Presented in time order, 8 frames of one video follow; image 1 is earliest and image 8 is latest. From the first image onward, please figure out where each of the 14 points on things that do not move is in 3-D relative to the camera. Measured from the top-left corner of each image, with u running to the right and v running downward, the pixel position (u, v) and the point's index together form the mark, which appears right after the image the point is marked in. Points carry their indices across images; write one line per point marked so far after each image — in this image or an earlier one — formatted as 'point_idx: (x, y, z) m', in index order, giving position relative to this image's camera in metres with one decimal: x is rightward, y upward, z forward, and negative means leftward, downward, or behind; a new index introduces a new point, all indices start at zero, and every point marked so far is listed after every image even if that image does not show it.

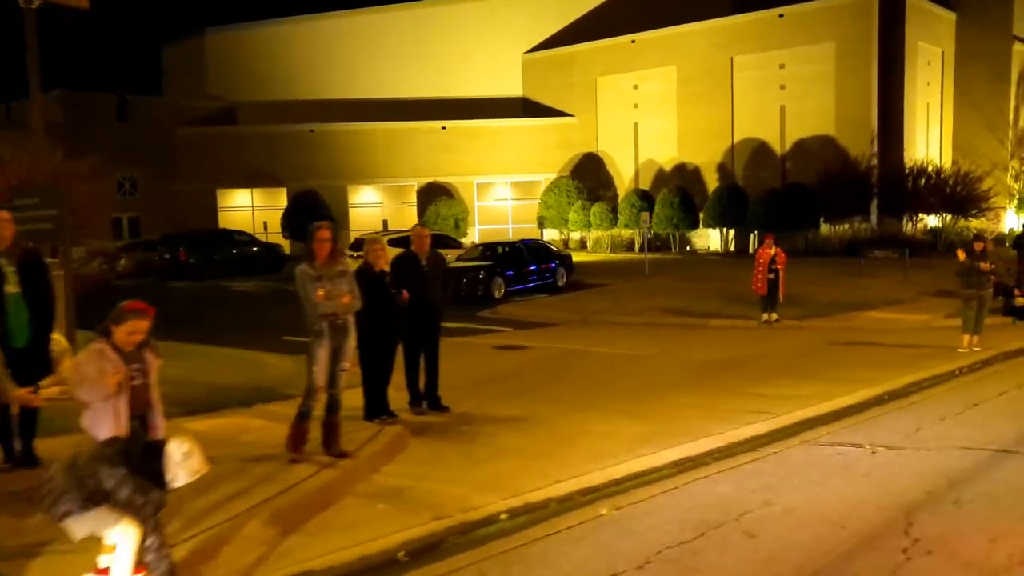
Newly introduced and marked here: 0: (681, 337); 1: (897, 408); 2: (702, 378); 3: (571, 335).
0: (+3.3, -0.9, +17.1) m
1: (+4.2, -1.3, +9.5) m
2: (+2.6, -1.2, +11.9) m
3: (+1.2, -0.9, +17.4) m
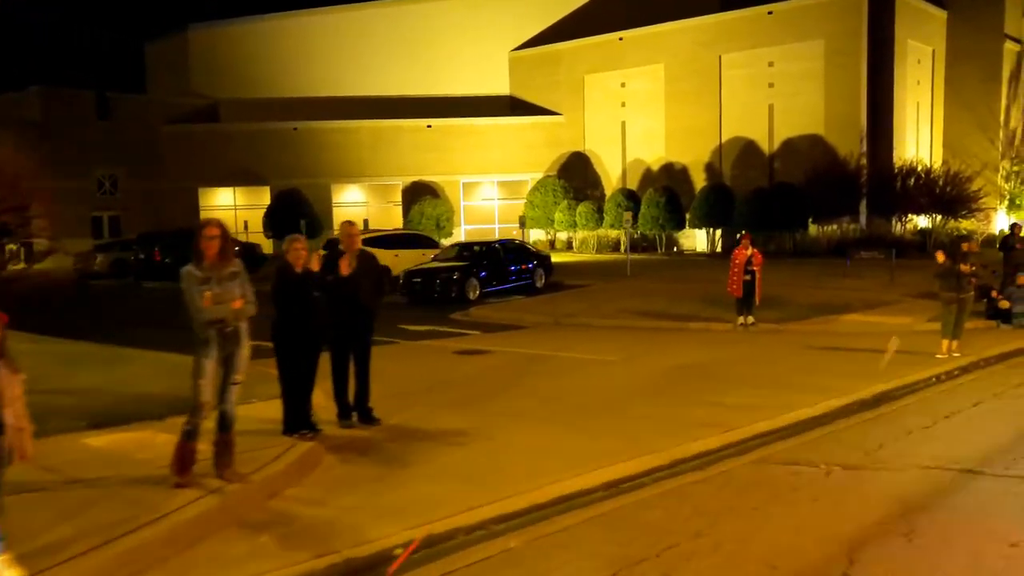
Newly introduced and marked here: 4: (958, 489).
0: (+2.7, -1.0, +16.5) m
1: (+3.5, -1.4, +8.8) m
2: (+1.9, -1.3, +11.3) m
3: (+0.5, -1.0, +16.7) m
4: (+3.2, -1.5, +6.2) m
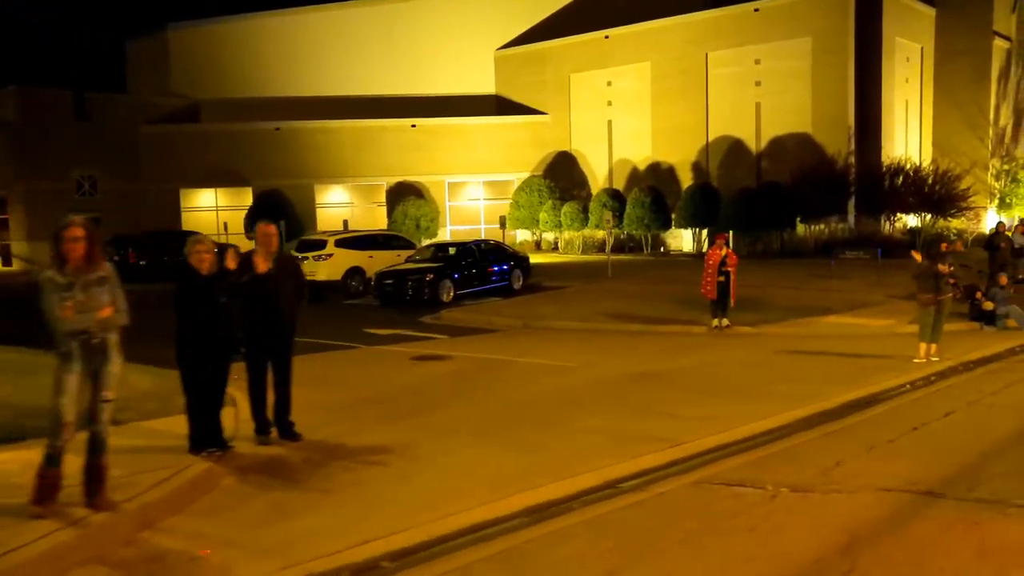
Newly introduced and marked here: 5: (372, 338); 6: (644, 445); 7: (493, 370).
0: (+2.0, -1.0, +15.9) m
1: (+2.9, -1.4, +8.2) m
2: (+1.3, -1.3, +10.6) m
3: (-0.2, -1.0, +16.1) m
4: (+2.6, -1.5, +5.6) m
5: (-2.8, -1.0, +17.3) m
6: (+1.2, -1.4, +7.8) m
7: (-0.3, -1.2, +13.1) m
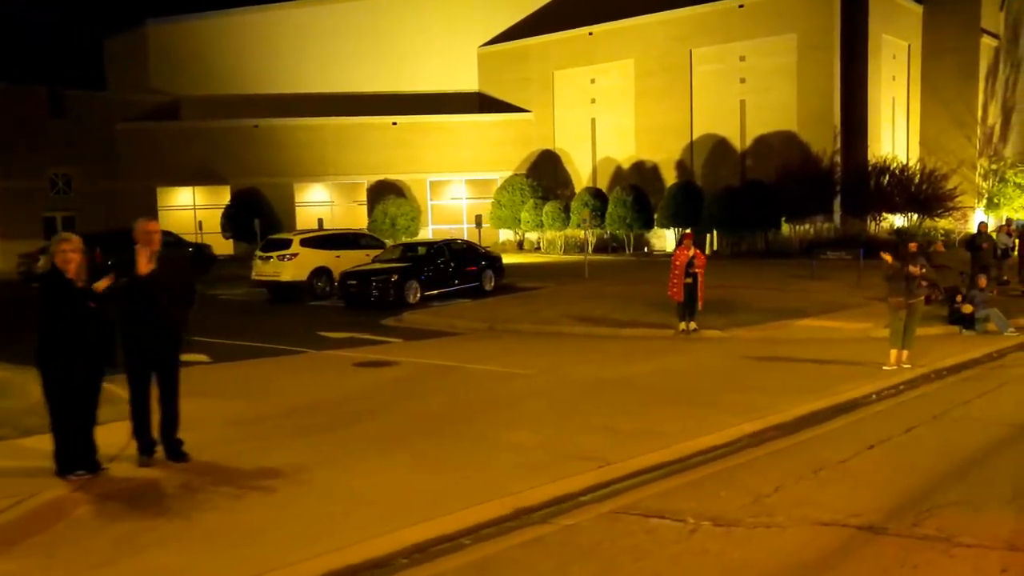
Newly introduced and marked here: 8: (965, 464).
0: (+1.2, -1.0, +15.1) m
1: (+2.2, -1.4, +7.5) m
2: (+0.5, -1.3, +9.9) m
3: (-0.9, -1.0, +15.3) m
4: (+1.9, -1.5, +4.9) m
5: (-3.6, -1.0, +16.5) m
6: (+0.5, -1.5, +7.0) m
7: (-1.0, -1.2, +12.3) m
8: (+3.6, -1.4, +6.9) m
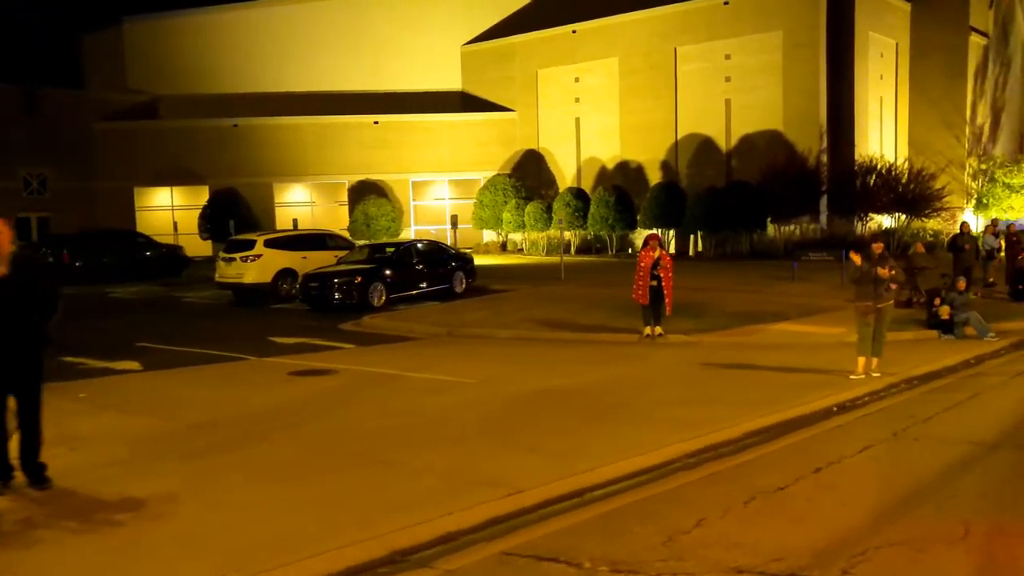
0: (+0.5, -1.1, +14.4) m
1: (+1.5, -1.5, +6.7) m
2: (-0.2, -1.4, +9.2) m
3: (-1.7, -1.1, +14.6) m
4: (+1.2, -1.6, +4.1) m
5: (-4.4, -1.1, +15.7) m
6: (-0.3, -1.5, +6.3) m
7: (-1.8, -1.3, +11.6) m
8: (+2.9, -1.4, +6.1) m
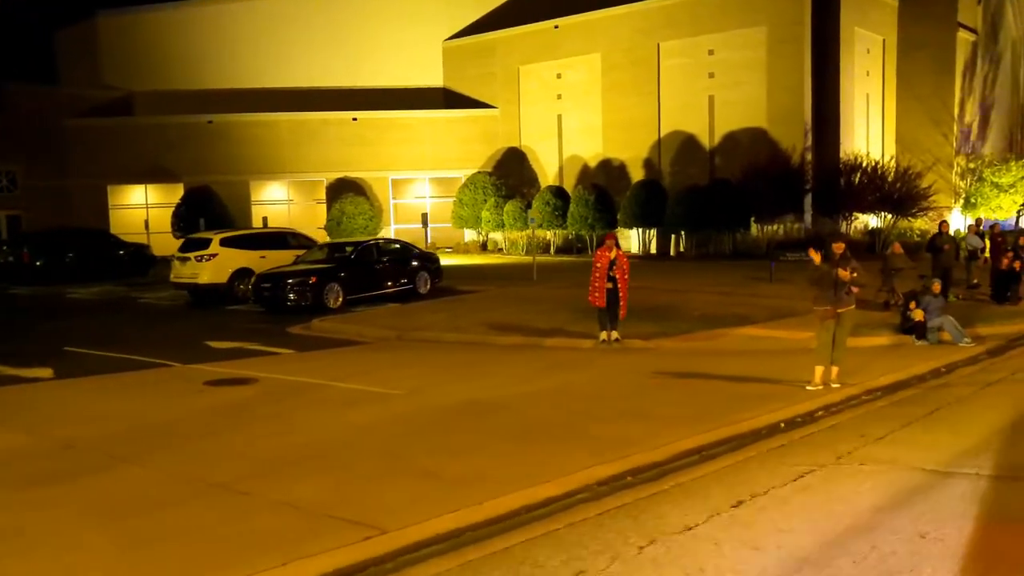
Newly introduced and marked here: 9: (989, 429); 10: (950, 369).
0: (-0.4, -1.1, +13.5) m
1: (+0.6, -1.5, +5.8) m
2: (-1.0, -1.4, +8.3) m
3: (-2.6, -1.1, +13.7) m
4: (+0.3, -1.6, +3.2) m
5: (-5.3, -1.1, +14.8) m
6: (-1.1, -1.5, +5.4) m
7: (-2.7, -1.3, +10.7) m
8: (+2.0, -1.5, +5.2) m
9: (+4.4, -1.3, +8.0) m
10: (+6.2, -1.1, +12.2) m
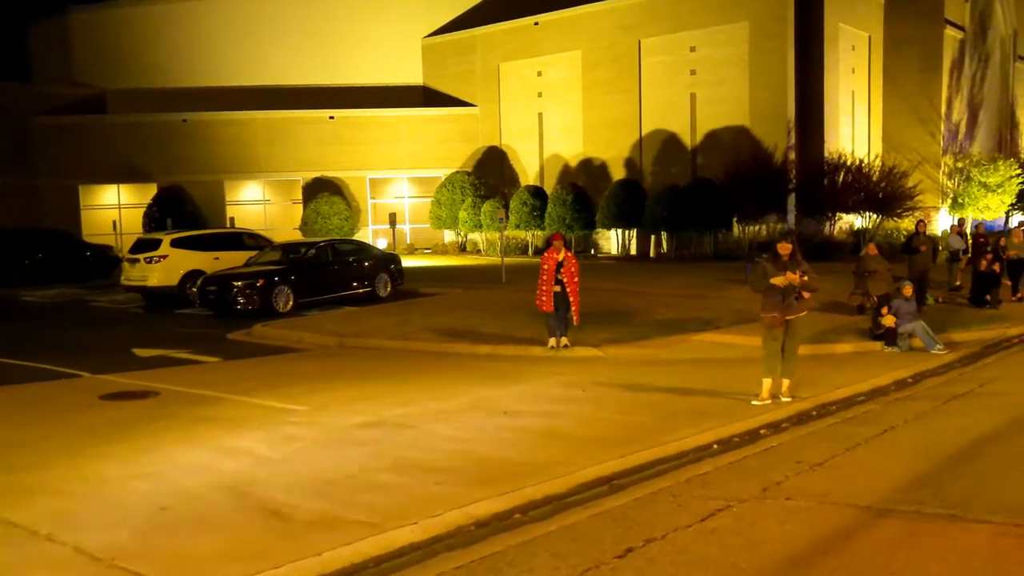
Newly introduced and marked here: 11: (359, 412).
0: (-1.3, -1.2, +12.5) m
1: (-0.3, -1.5, +4.9) m
2: (-1.9, -1.5, +7.3) m
3: (-3.5, -1.2, +12.7) m
4: (-0.5, -1.6, +2.3) m
5: (-6.2, -1.2, +13.9) m
6: (-2.0, -1.6, +4.5) m
7: (-3.6, -1.4, +9.7) m
8: (+1.1, -1.5, +4.3) m
9: (+3.5, -1.4, +7.1) m
10: (+5.3, -1.2, +11.3) m
11: (-1.6, -1.4, +9.3) m
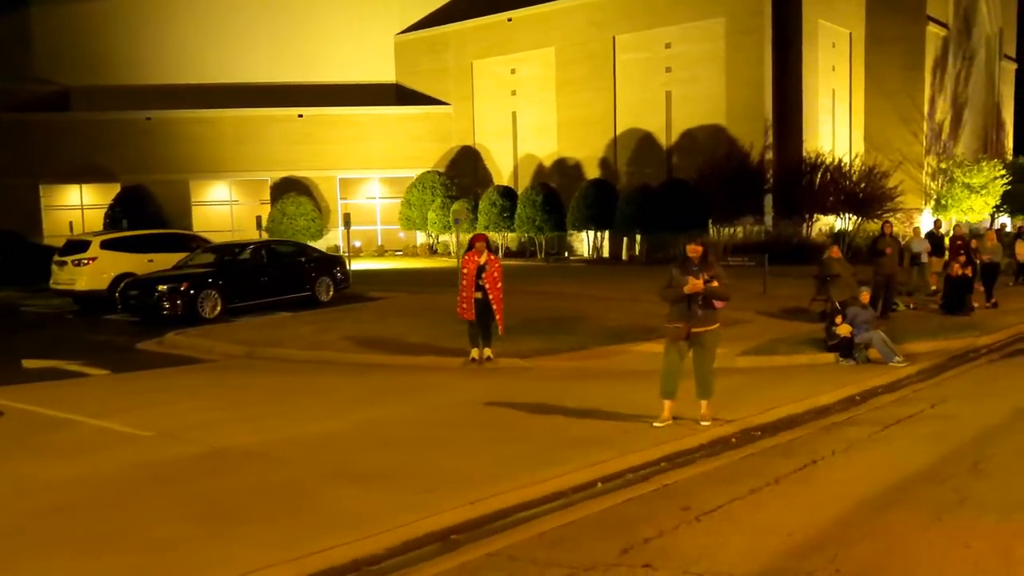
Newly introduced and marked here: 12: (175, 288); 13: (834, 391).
0: (-2.5, -1.3, +11.3) m
1: (-1.4, -1.6, +3.7) m
2: (-3.1, -1.5, +6.1) m
3: (-4.7, -1.3, +11.5) m
4: (-1.6, -1.7, +1.1) m
5: (-7.4, -1.3, +12.6) m
6: (-3.1, -1.6, +3.2) m
7: (-4.7, -1.5, +8.5) m
8: (0.0, -1.6, +3.1) m
9: (+2.4, -1.4, +5.9) m
10: (+4.1, -1.3, +10.2) m
11: (-2.7, -1.4, +8.1) m
12: (-7.0, 0.0, +18.4) m
13: (+3.8, -1.2, +10.3) m
